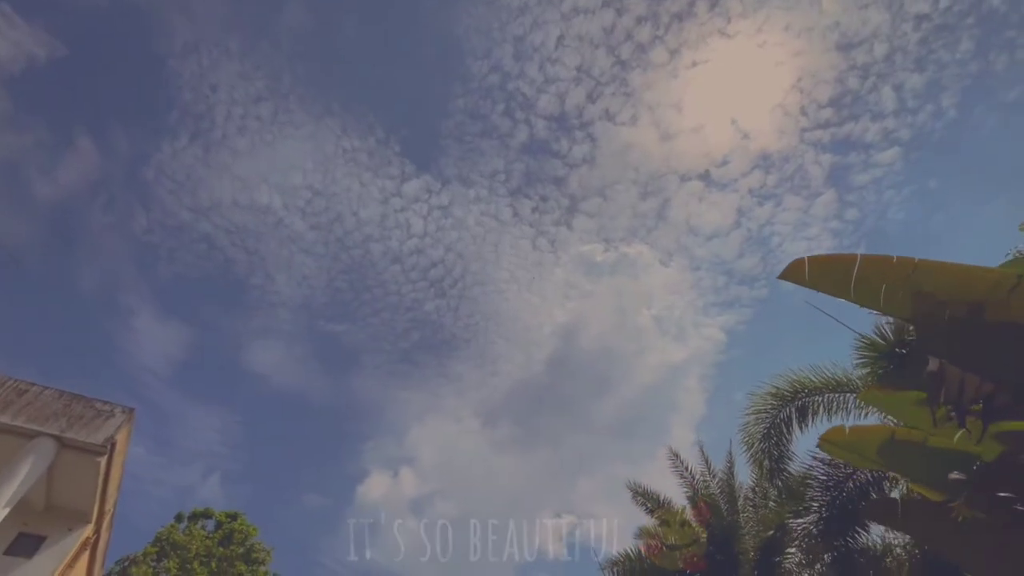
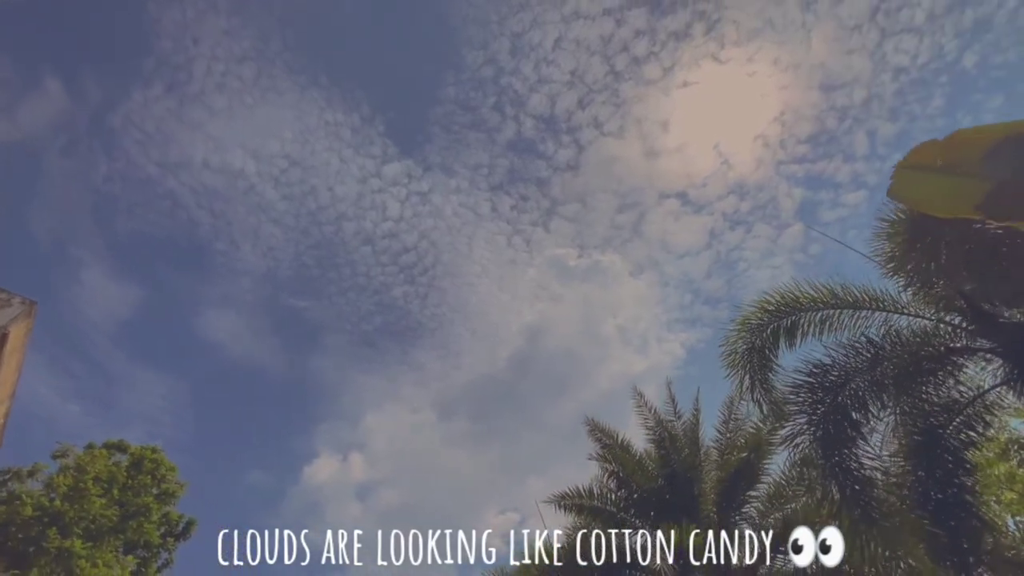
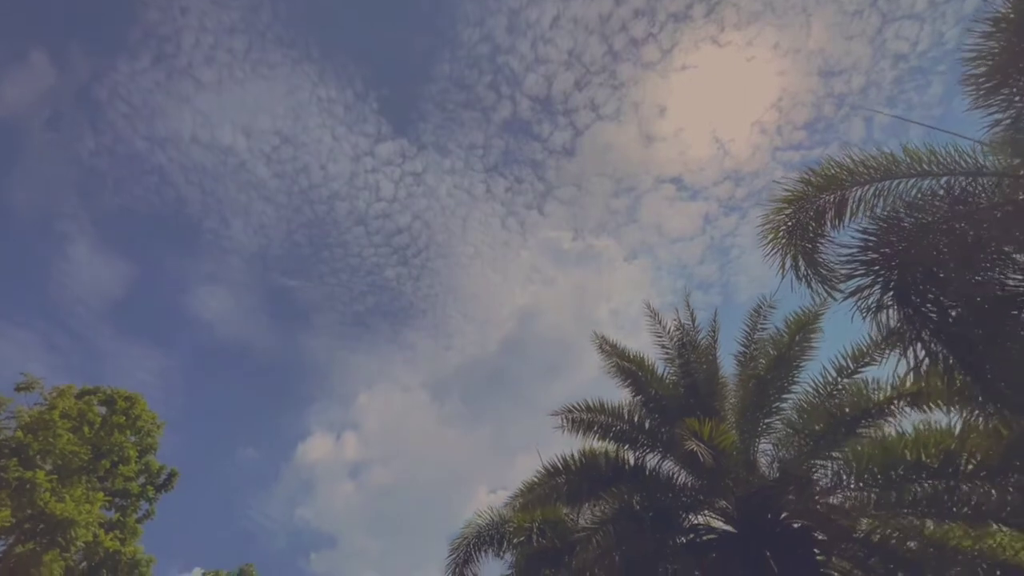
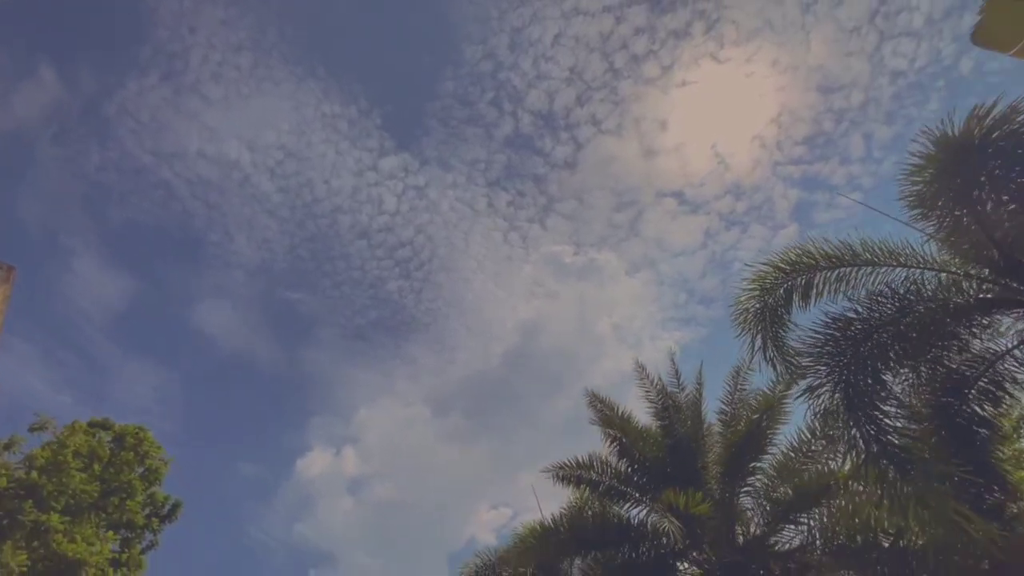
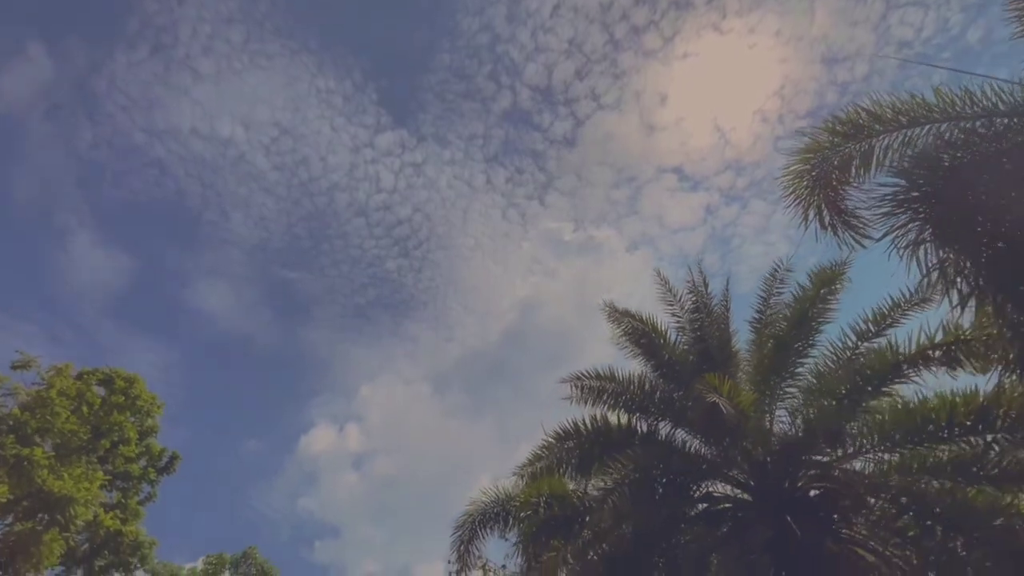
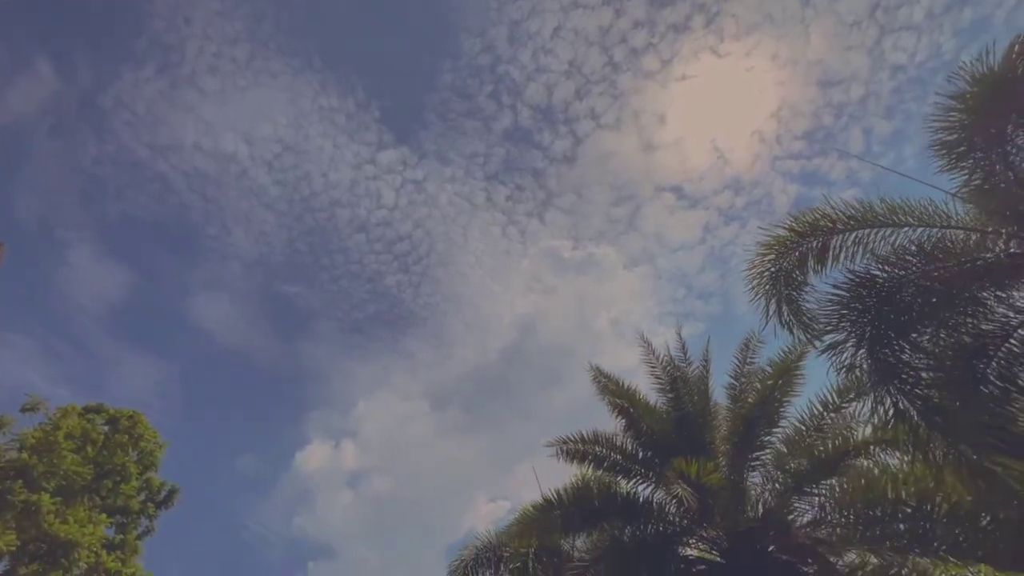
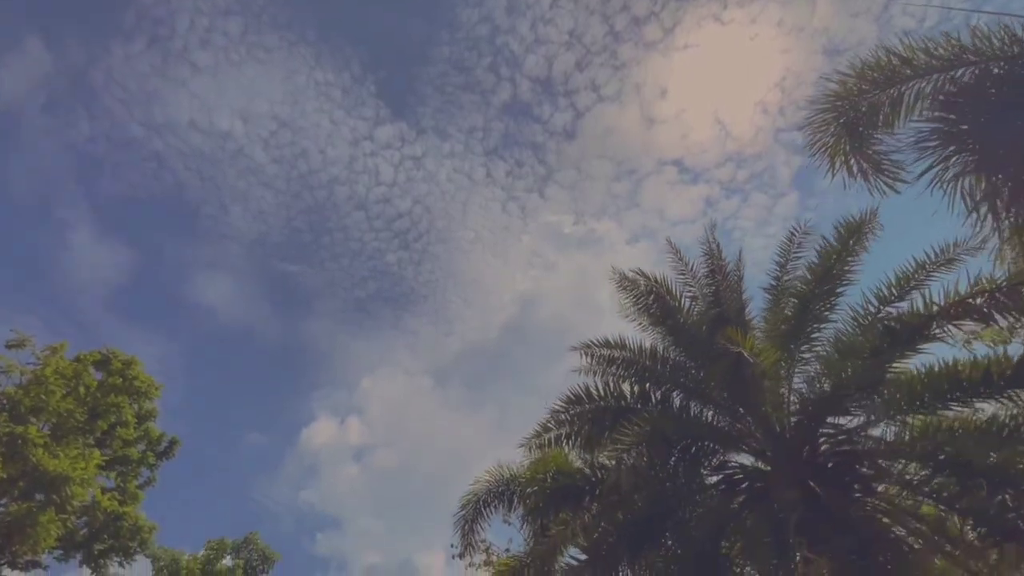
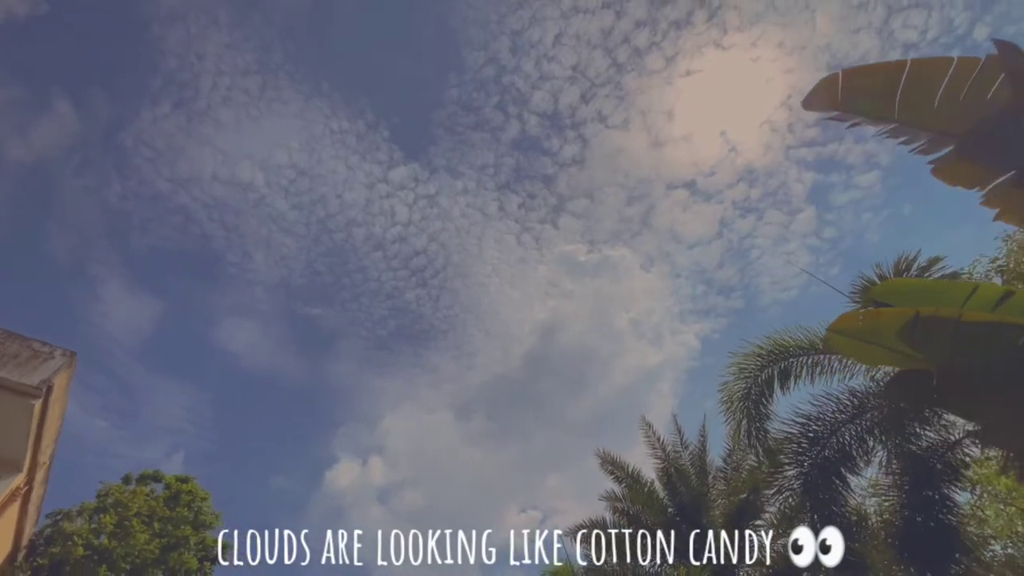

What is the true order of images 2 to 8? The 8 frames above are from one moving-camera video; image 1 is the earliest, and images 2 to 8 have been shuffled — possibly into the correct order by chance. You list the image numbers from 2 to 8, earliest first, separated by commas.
8, 2, 4, 6, 3, 5, 7
